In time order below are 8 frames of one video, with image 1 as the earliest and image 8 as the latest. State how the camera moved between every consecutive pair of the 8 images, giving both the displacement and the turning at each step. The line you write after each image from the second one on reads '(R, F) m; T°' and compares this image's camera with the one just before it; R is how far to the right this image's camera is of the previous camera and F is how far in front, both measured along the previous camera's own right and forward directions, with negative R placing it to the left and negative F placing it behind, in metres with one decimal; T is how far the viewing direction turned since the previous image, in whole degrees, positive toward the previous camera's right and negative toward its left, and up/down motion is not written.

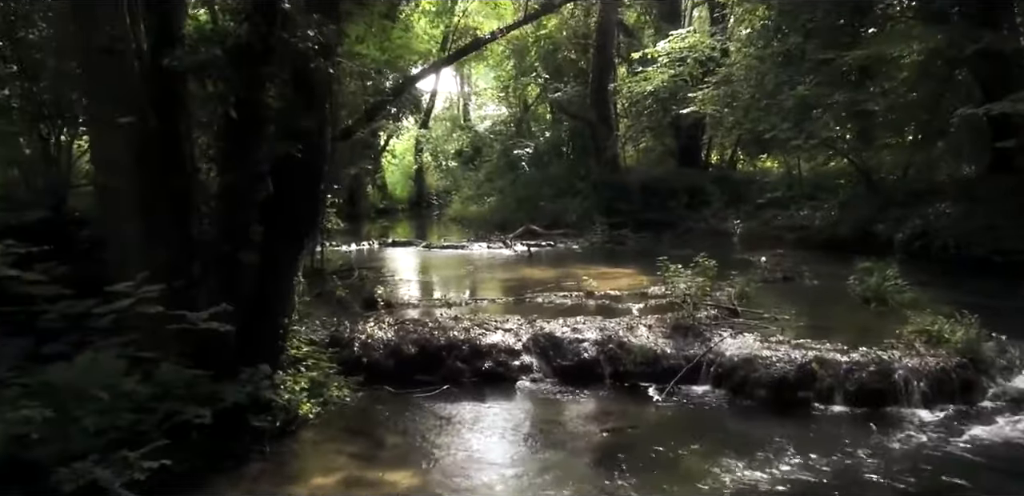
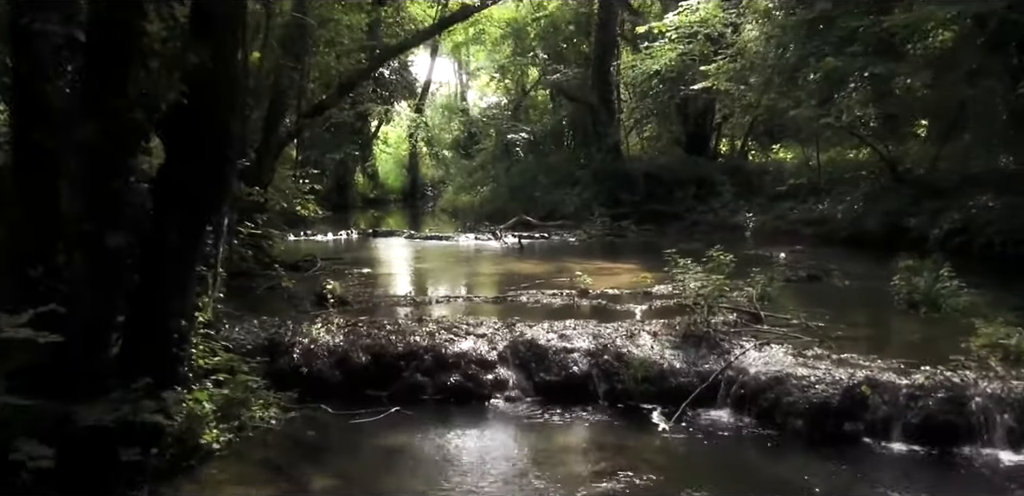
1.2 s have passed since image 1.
(+0.4, +2.0) m; 0°
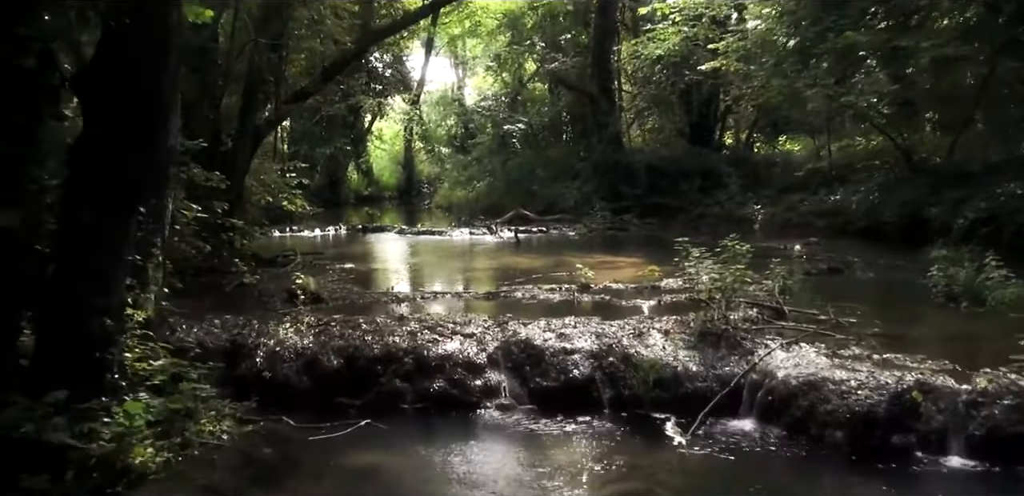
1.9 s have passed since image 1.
(+0.1, +1.1) m; 0°
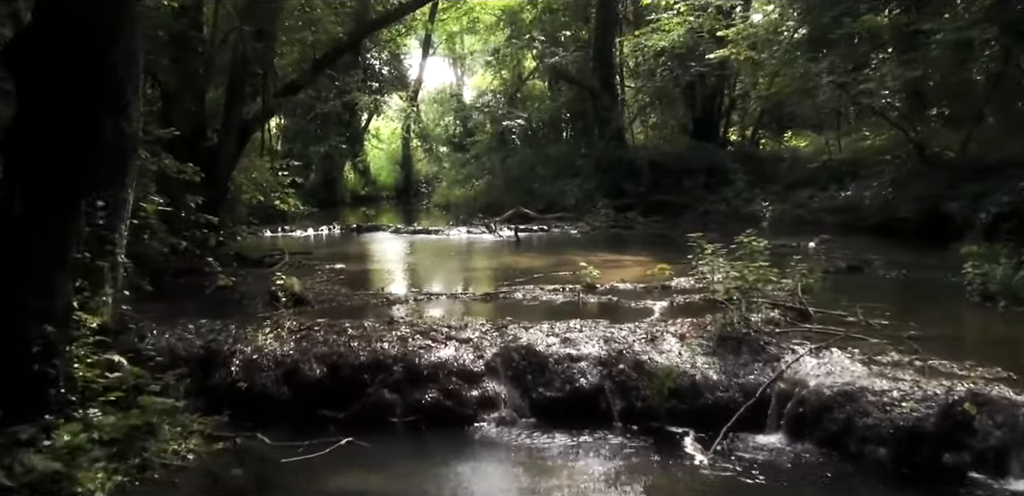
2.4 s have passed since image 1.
(0.0, +0.7) m; 0°
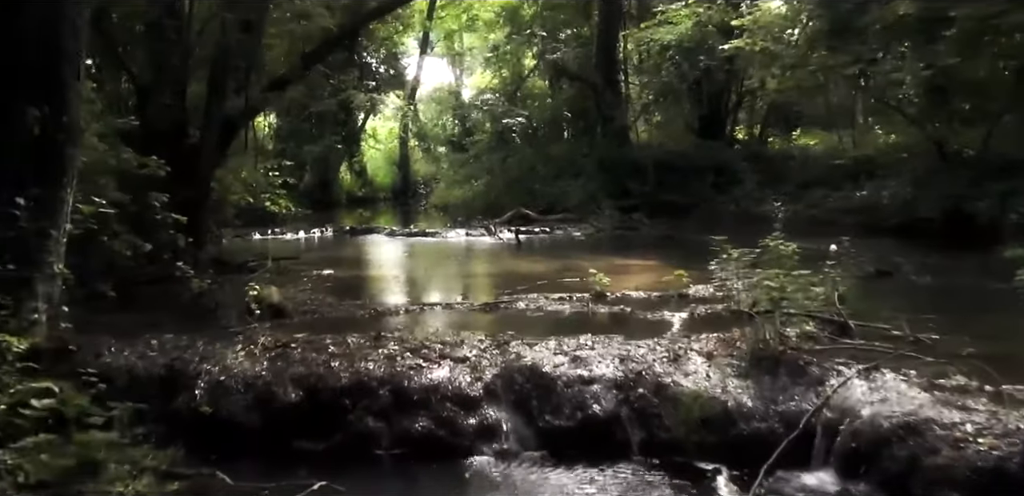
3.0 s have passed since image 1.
(0.0, +0.9) m; 0°
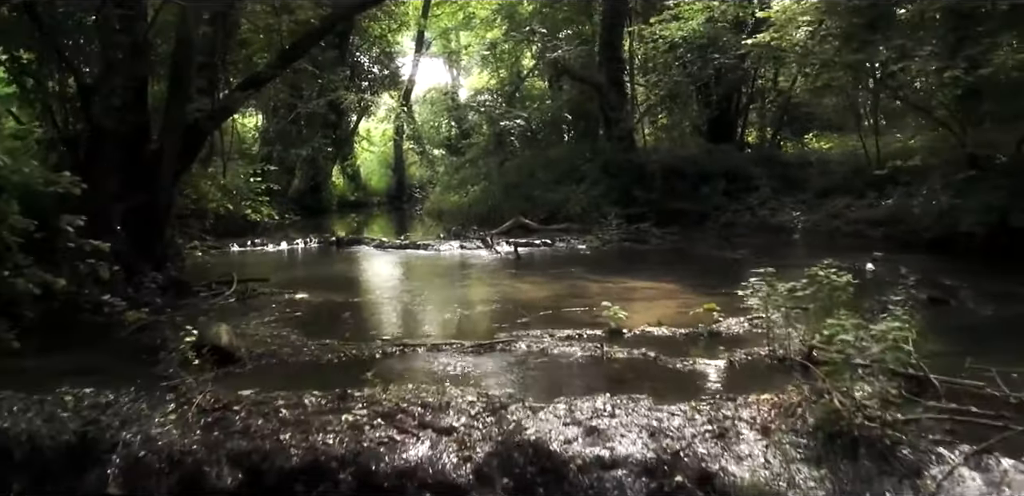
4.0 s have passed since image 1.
(0.0, +1.4) m; 0°
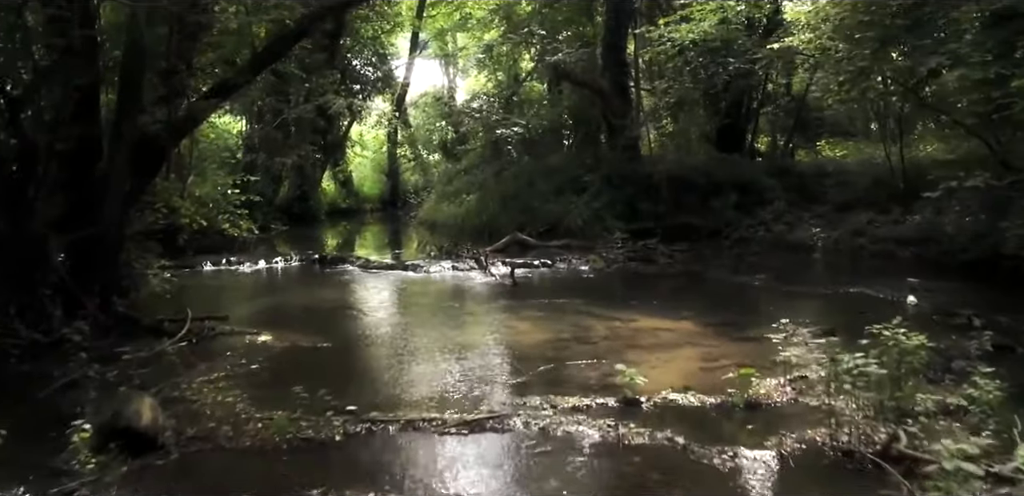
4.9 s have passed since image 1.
(0.0, +1.3) m; 0°
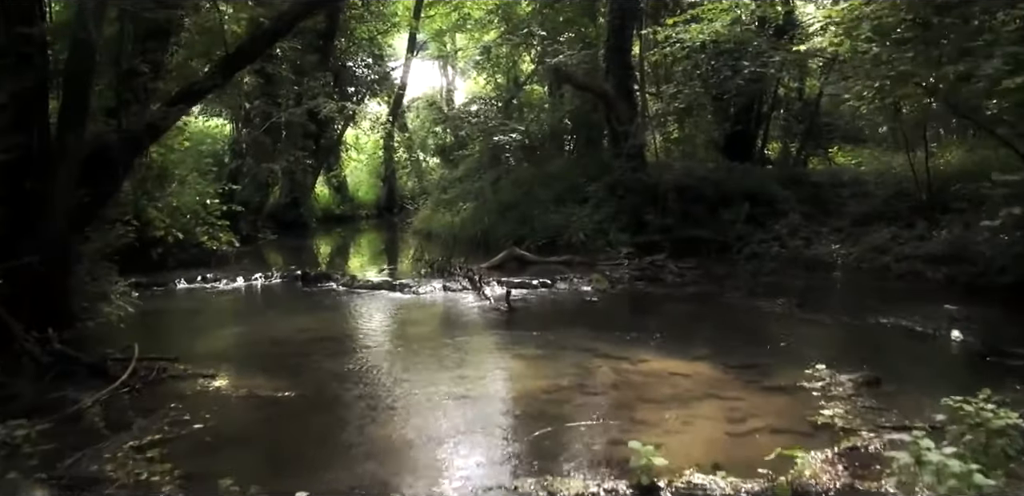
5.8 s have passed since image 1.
(+0.1, +1.2) m; 0°
